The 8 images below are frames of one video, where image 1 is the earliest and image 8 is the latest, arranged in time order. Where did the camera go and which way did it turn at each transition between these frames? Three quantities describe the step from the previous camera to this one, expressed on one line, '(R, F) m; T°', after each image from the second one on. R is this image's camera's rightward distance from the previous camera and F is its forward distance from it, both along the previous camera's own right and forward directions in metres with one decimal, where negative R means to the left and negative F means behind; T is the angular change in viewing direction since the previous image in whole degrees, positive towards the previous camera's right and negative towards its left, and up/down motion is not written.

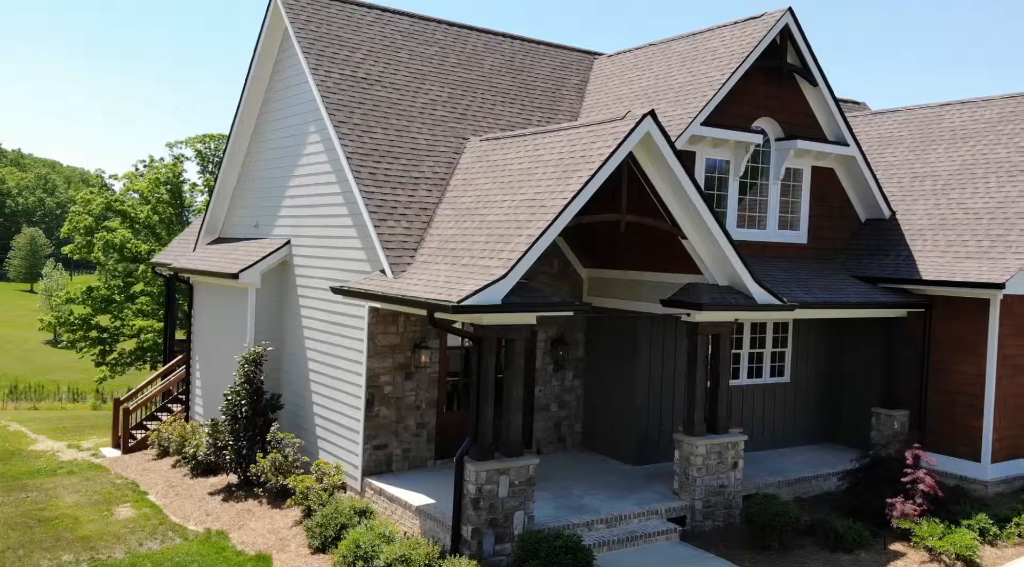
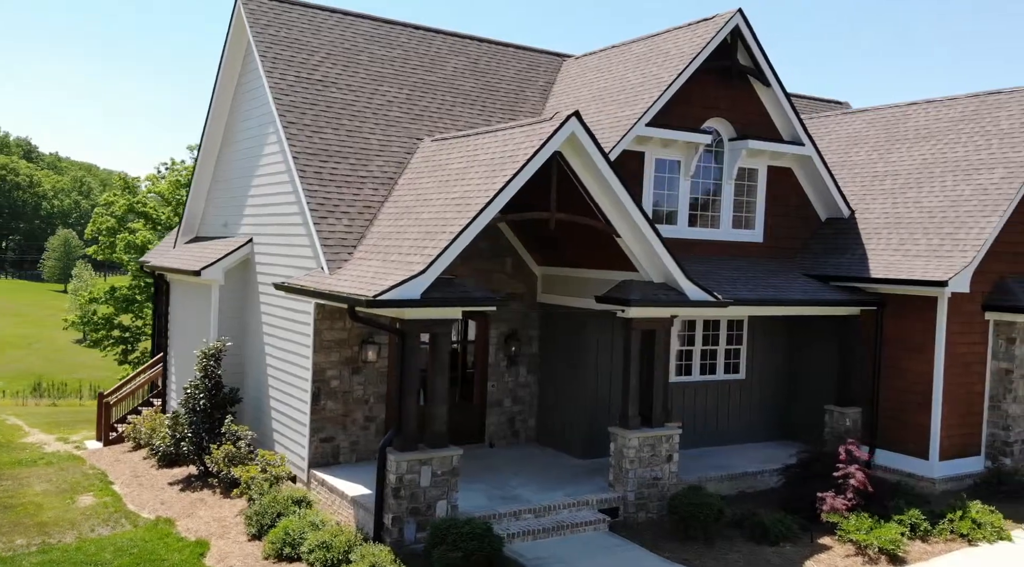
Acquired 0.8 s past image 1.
(+1.3, -0.3) m; -2°
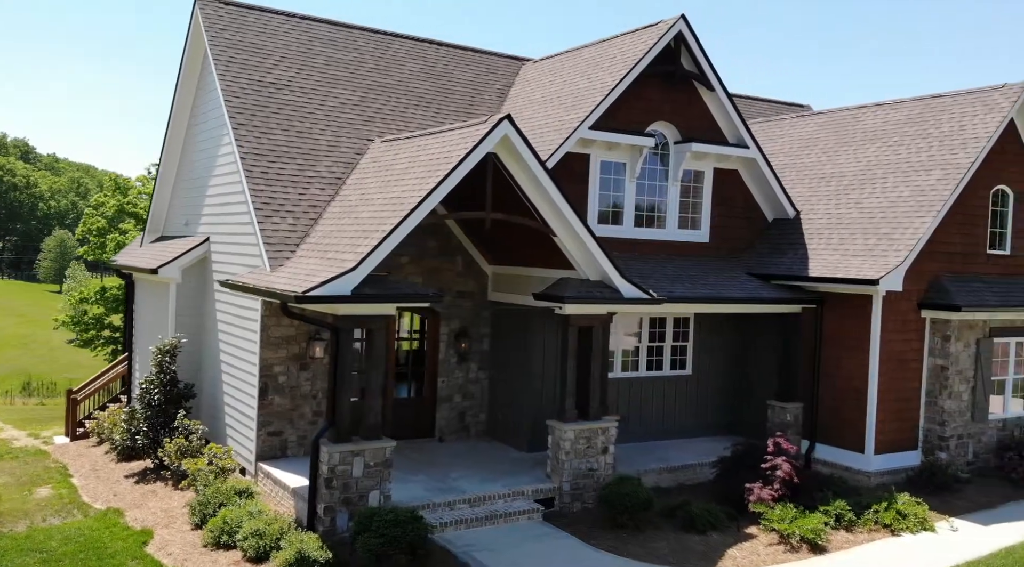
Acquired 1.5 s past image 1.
(+0.8, -0.4) m; 0°
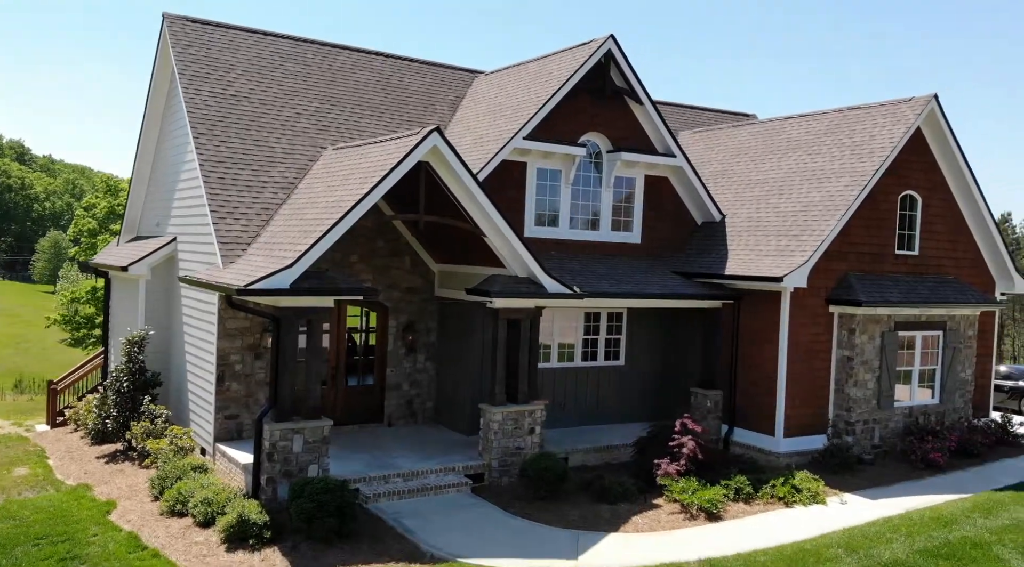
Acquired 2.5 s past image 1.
(+1.0, -1.3) m; 0°
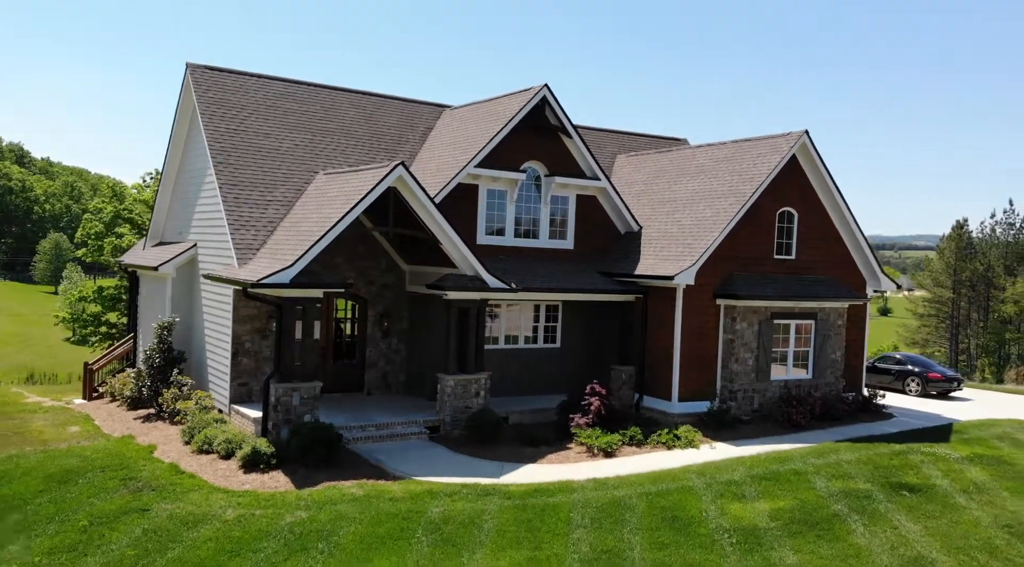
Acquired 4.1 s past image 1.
(+0.9, -4.3) m; 0°
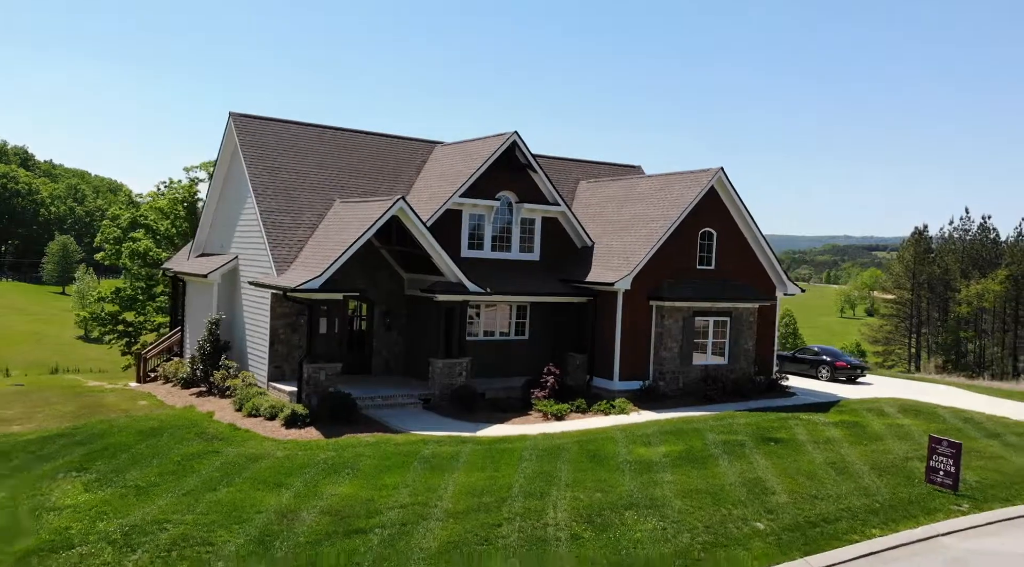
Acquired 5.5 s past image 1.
(+0.5, -5.6) m; 0°
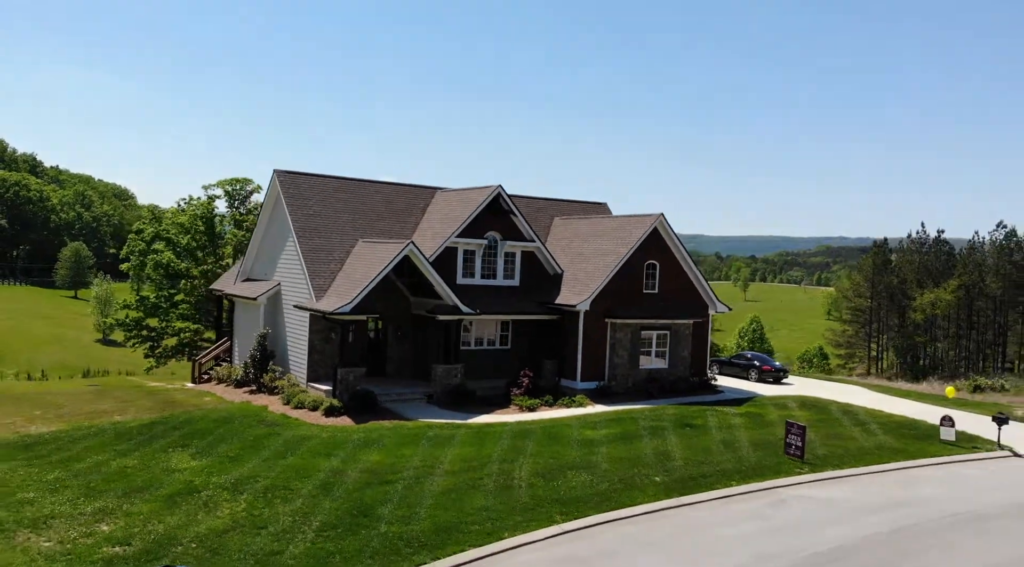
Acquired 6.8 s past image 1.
(+0.4, -7.3) m; 0°
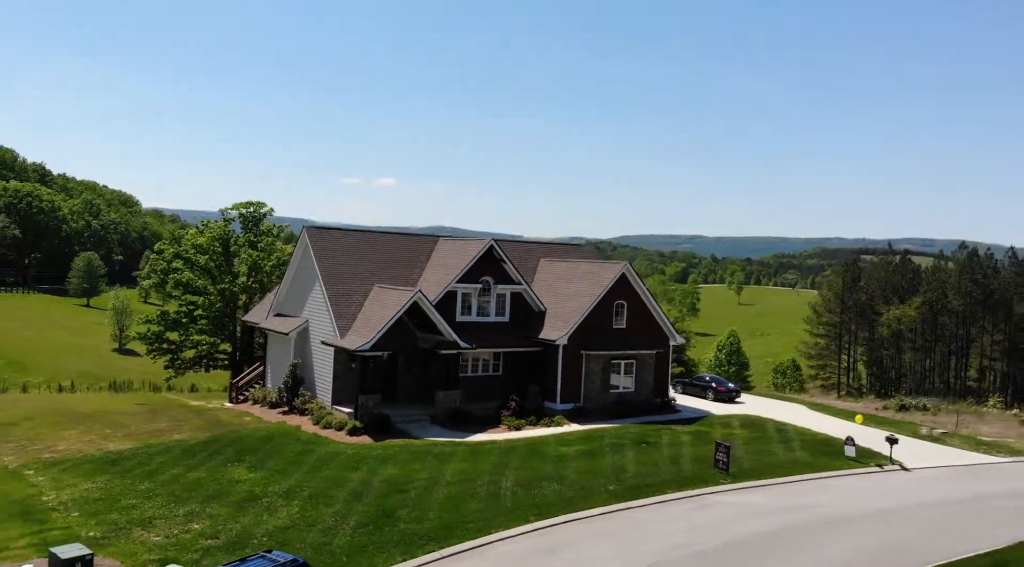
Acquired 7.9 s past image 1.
(+0.3, -6.5) m; 0°
